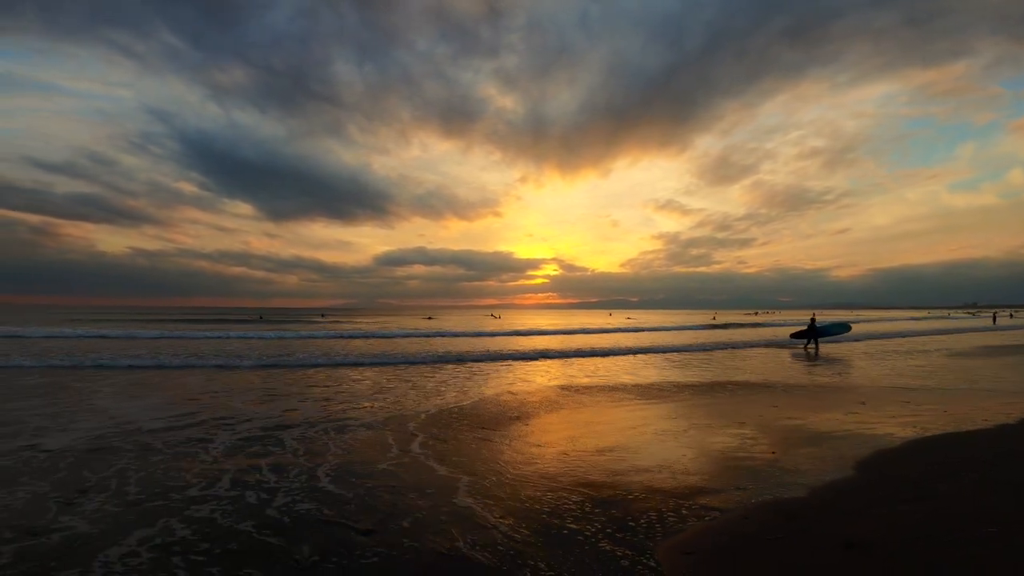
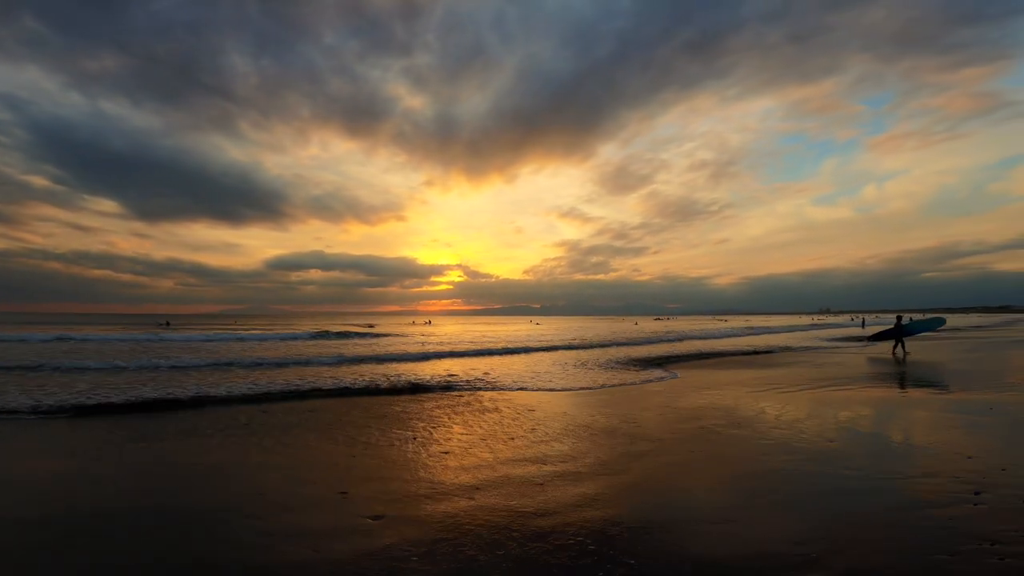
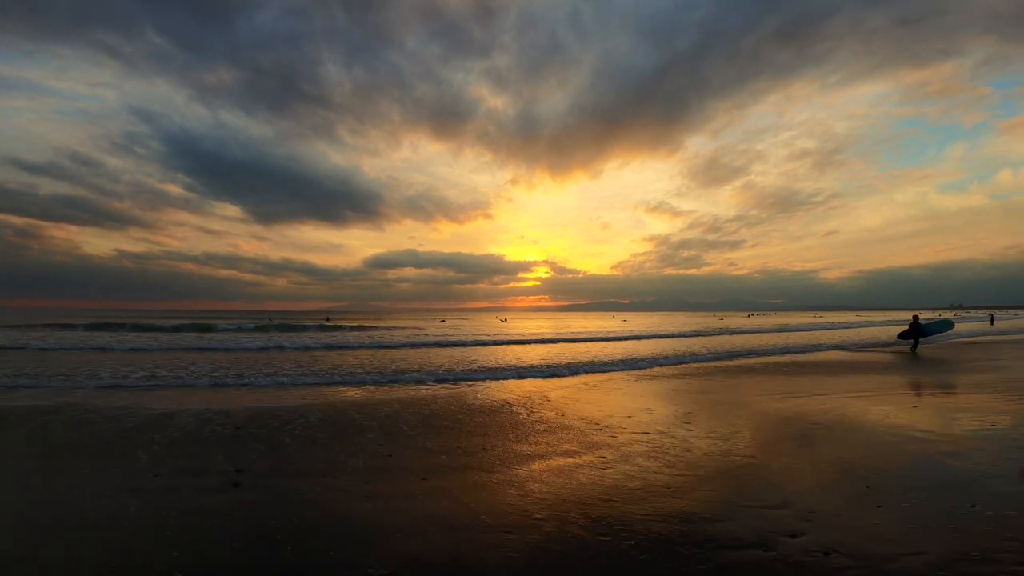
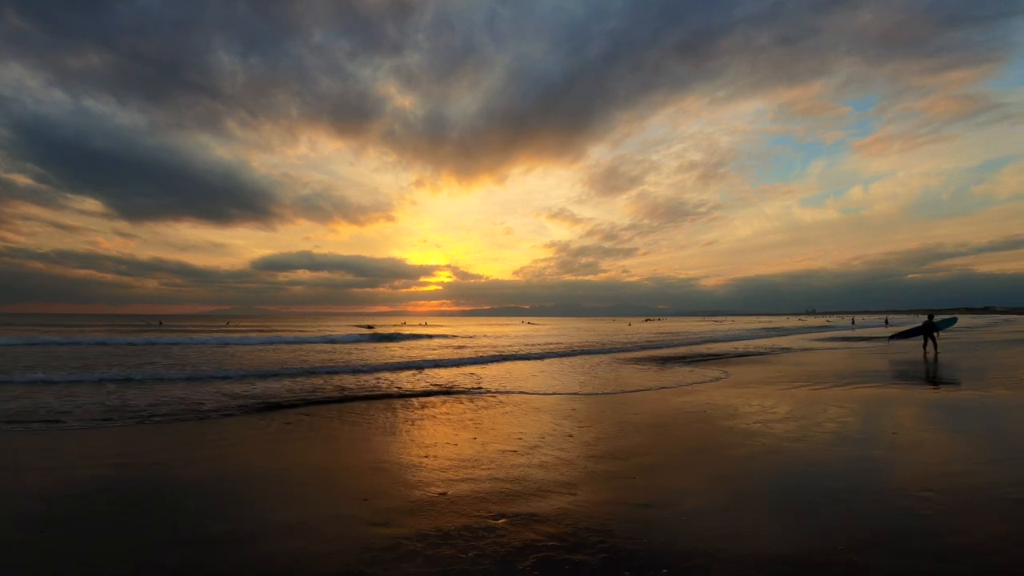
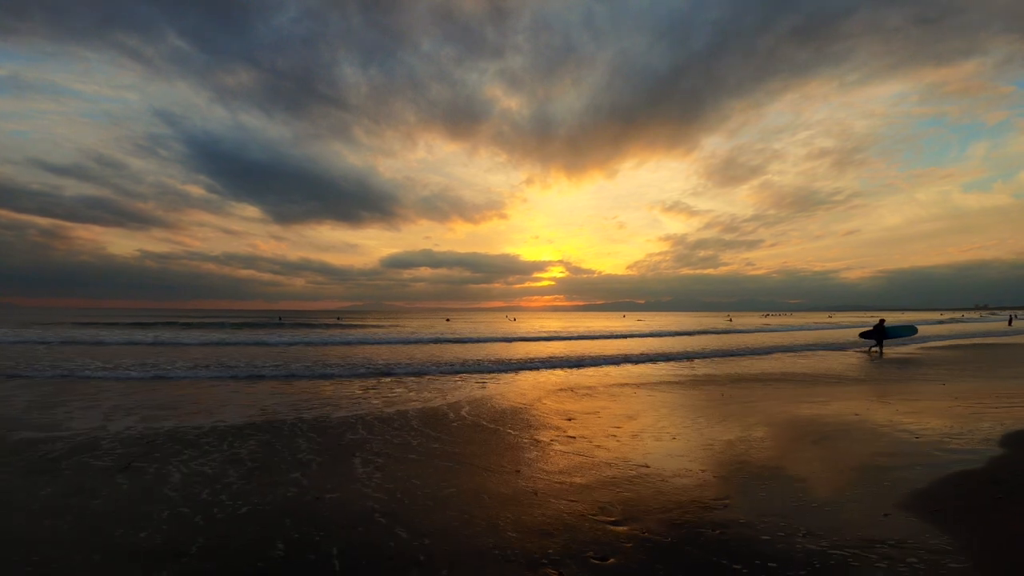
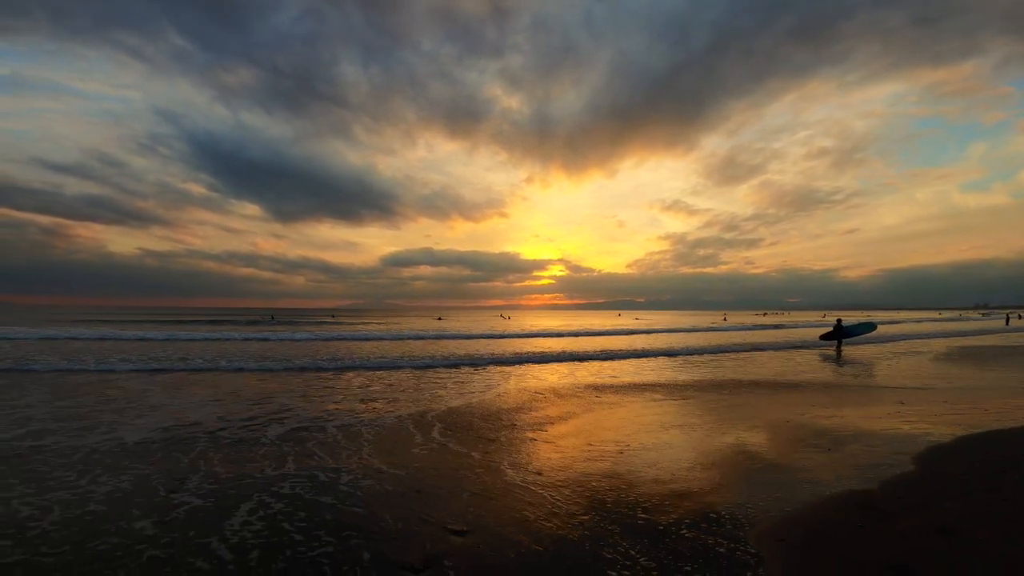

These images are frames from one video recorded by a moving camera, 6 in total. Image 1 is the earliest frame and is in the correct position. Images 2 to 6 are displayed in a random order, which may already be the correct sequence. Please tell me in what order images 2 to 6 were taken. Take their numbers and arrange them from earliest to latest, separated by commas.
6, 5, 3, 2, 4
